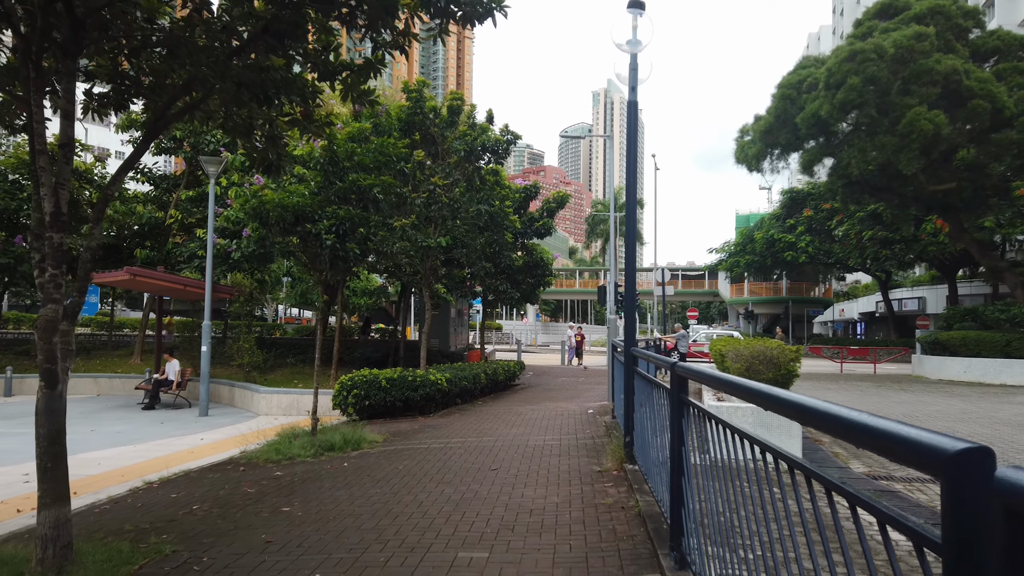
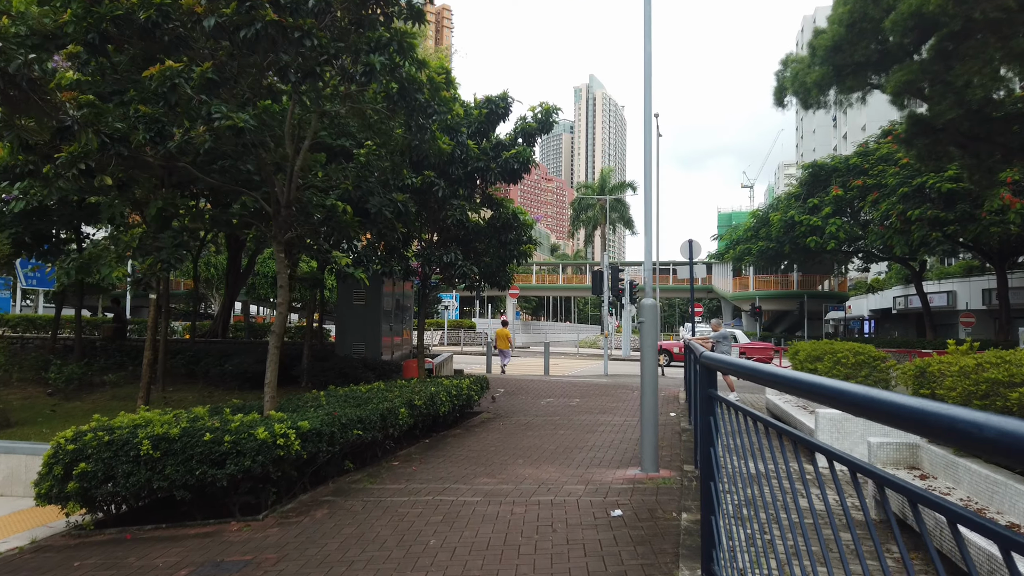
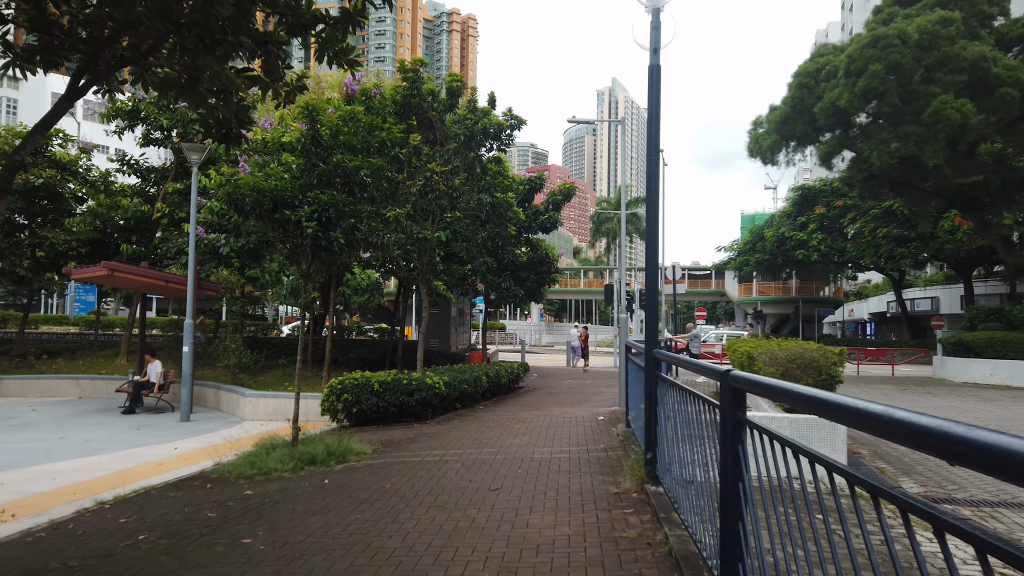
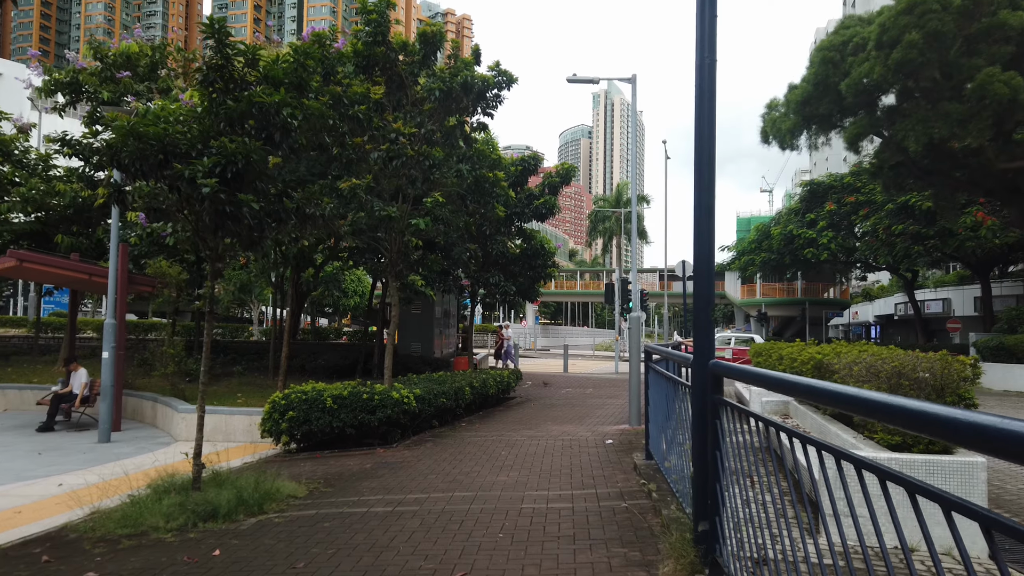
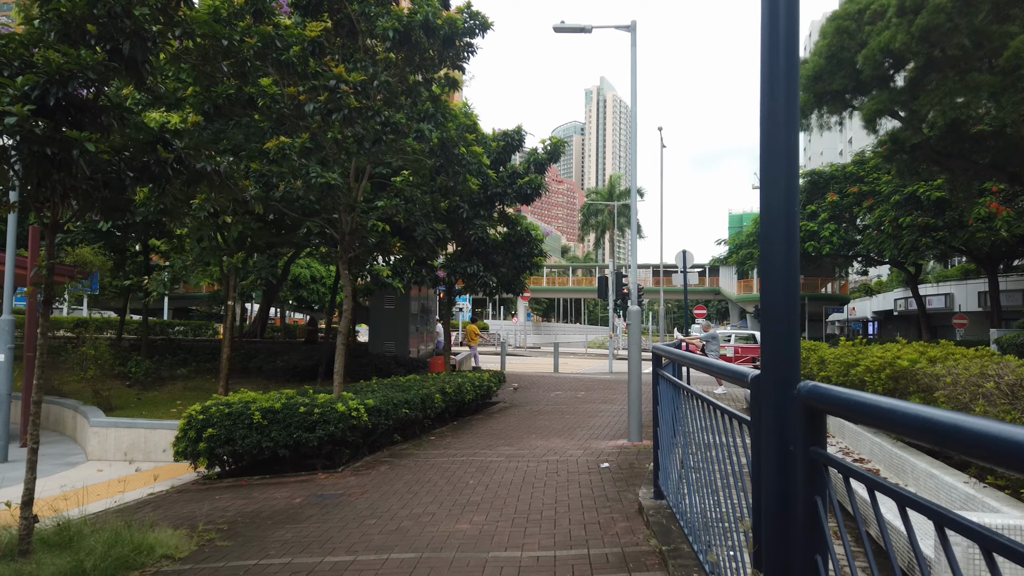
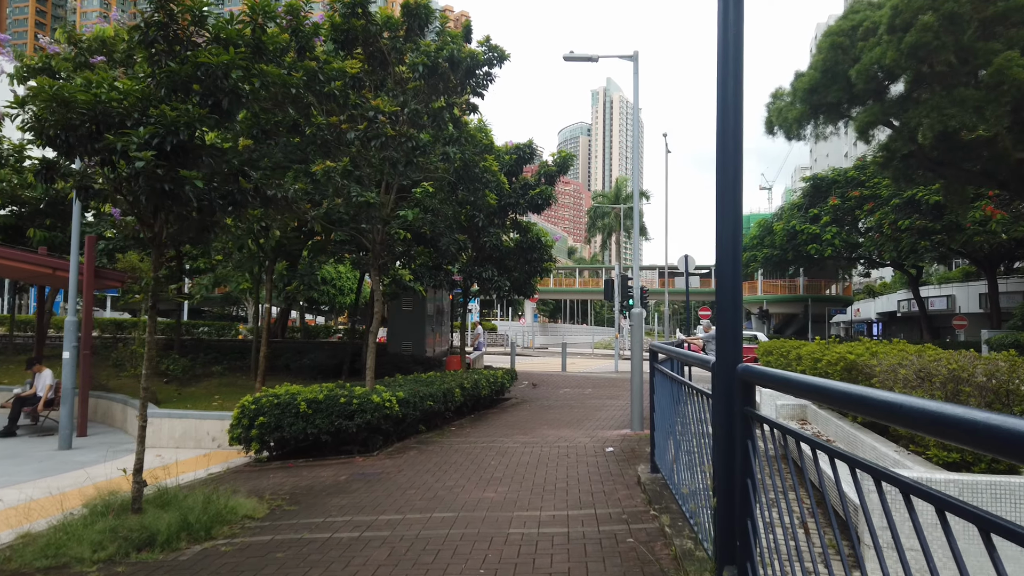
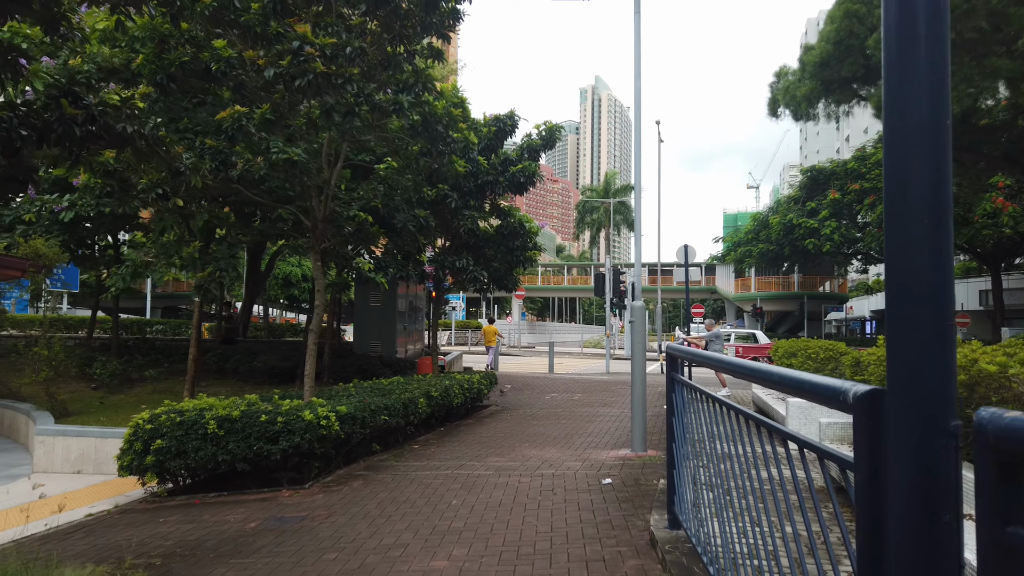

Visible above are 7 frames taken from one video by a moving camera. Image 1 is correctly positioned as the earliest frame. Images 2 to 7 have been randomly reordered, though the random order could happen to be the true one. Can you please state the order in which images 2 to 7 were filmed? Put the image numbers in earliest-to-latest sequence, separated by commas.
3, 4, 6, 5, 7, 2
